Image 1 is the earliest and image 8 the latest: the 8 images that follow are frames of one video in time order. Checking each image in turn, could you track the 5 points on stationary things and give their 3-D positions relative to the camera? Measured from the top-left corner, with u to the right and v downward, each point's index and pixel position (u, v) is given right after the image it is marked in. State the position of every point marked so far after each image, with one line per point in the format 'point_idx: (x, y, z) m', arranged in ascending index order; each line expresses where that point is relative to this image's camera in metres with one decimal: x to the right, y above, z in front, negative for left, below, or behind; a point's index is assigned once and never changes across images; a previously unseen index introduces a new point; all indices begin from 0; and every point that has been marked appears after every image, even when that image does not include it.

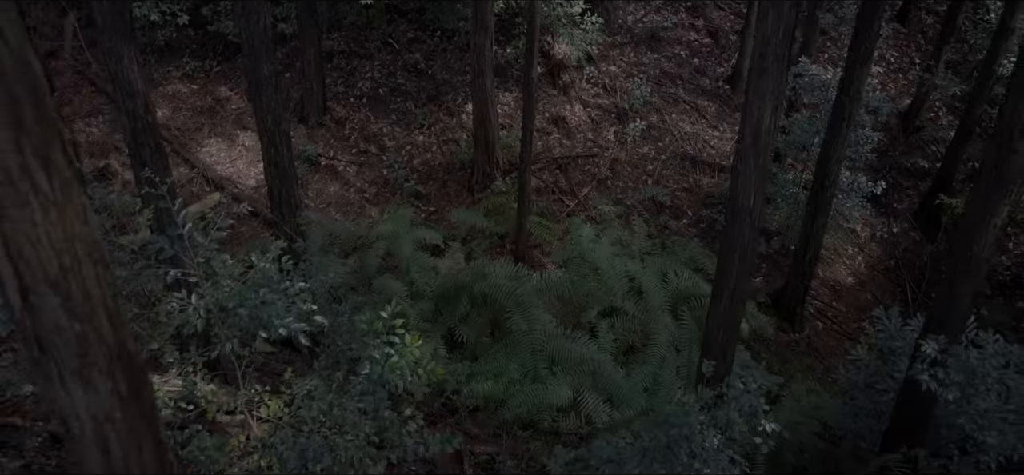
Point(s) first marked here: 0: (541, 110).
0: (+0.3, +1.4, +11.0) m
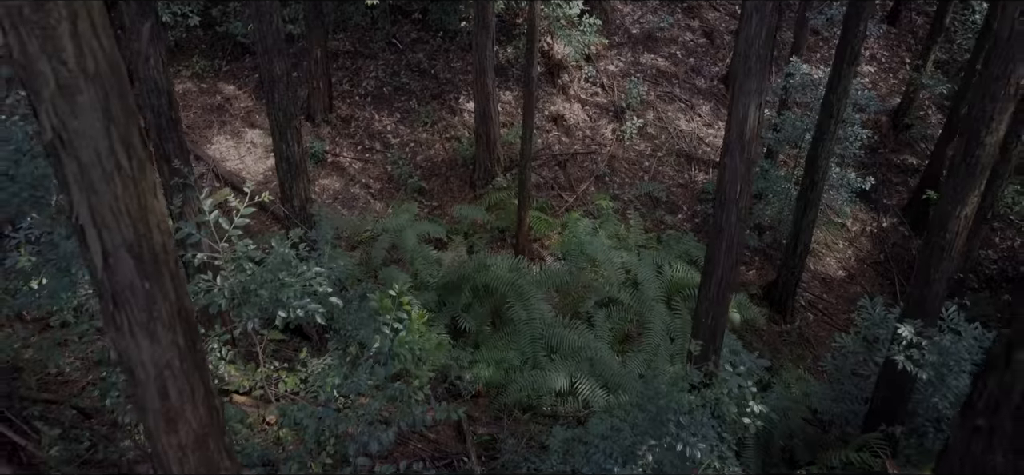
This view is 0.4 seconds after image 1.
0: (+0.3, +1.4, +11.4) m
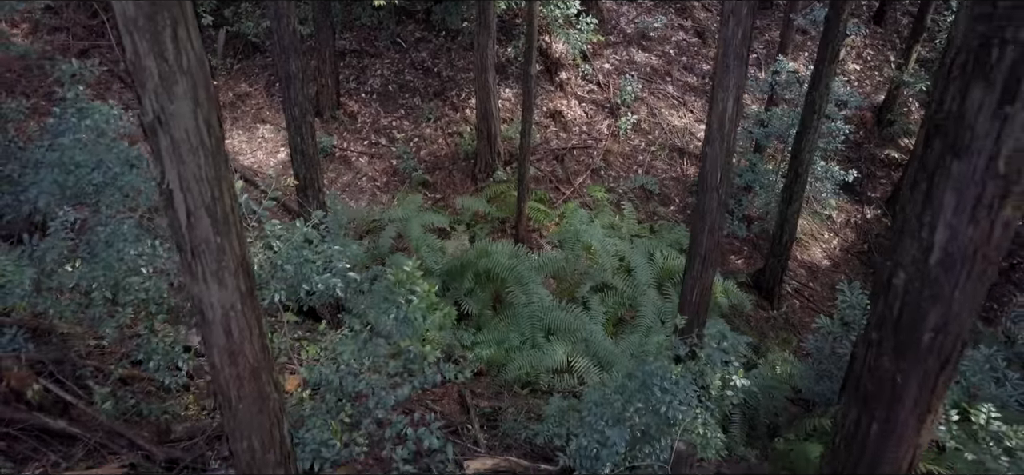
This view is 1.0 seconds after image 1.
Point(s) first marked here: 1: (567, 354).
0: (+0.3, +1.6, +11.9) m
1: (+0.4, -0.9, +8.0) m
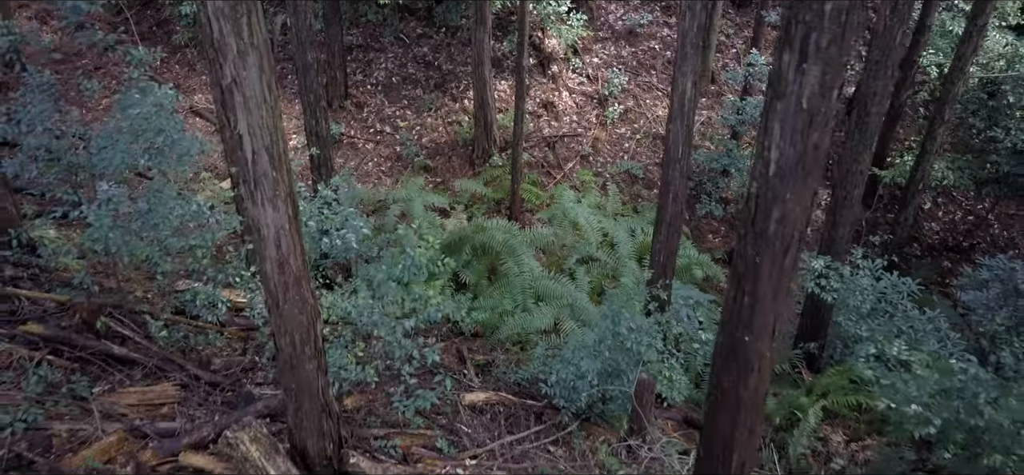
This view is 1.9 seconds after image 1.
0: (+0.3, +1.8, +12.8) m
1: (+0.4, -0.7, +8.9) m
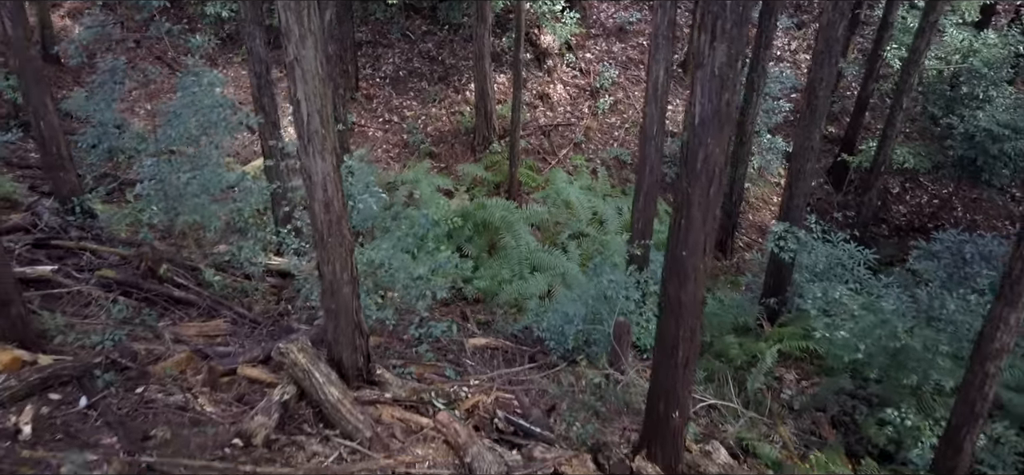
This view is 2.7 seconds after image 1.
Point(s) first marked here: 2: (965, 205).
0: (+0.2, +2.0, +13.8) m
1: (+0.3, -0.4, +9.9) m
2: (+6.0, +0.4, +13.6) m
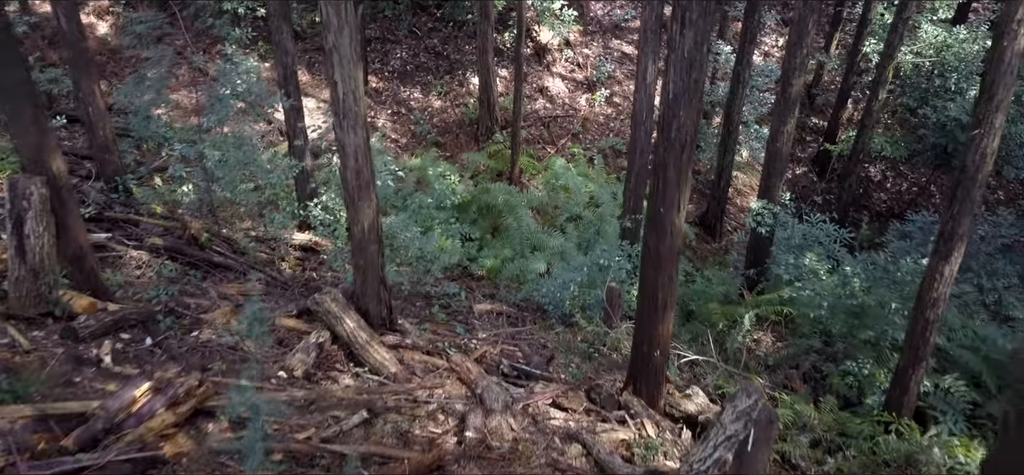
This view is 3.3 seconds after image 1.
0: (+0.3, +2.2, +14.6) m
1: (+0.4, -0.2, +10.7) m
2: (+6.1, +0.6, +14.4) m
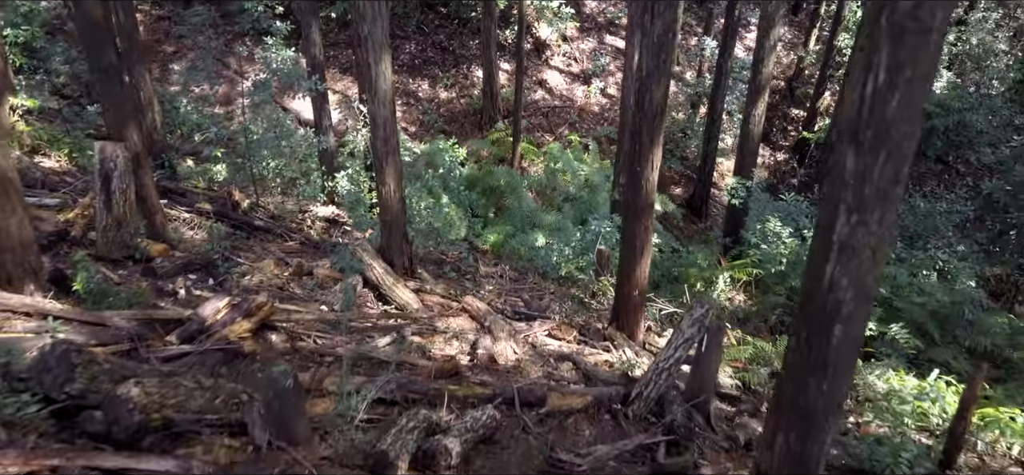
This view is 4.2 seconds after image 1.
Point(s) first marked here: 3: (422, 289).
0: (+0.3, +2.5, +15.7) m
1: (+0.4, 0.0, +11.8) m
2: (+6.1, +0.9, +15.5) m
3: (-0.6, -0.4, +7.2) m
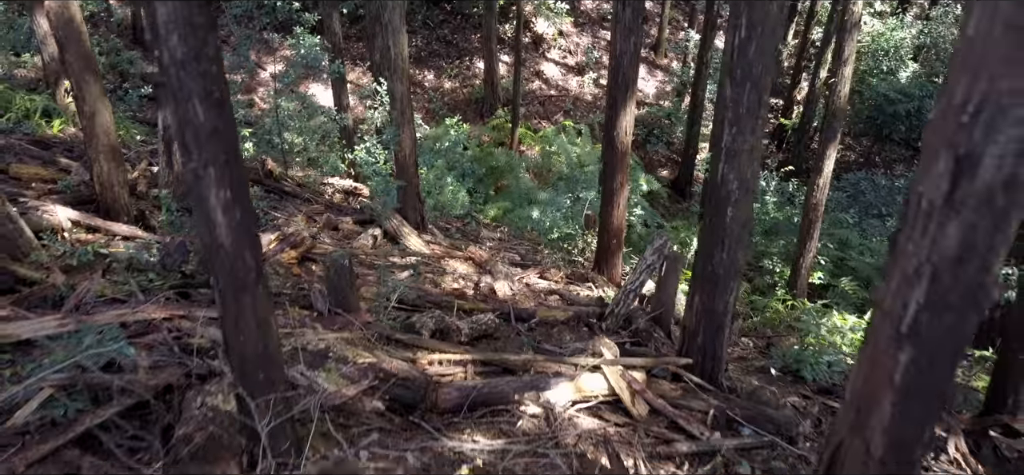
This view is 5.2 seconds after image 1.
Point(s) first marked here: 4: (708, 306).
0: (+0.3, +2.8, +16.9) m
1: (+0.4, +0.4, +13.0) m
2: (+6.1, +1.3, +16.7) m
3: (-0.7, 0.0, +8.4) m
4: (+0.9, -0.3, +4.4) m
